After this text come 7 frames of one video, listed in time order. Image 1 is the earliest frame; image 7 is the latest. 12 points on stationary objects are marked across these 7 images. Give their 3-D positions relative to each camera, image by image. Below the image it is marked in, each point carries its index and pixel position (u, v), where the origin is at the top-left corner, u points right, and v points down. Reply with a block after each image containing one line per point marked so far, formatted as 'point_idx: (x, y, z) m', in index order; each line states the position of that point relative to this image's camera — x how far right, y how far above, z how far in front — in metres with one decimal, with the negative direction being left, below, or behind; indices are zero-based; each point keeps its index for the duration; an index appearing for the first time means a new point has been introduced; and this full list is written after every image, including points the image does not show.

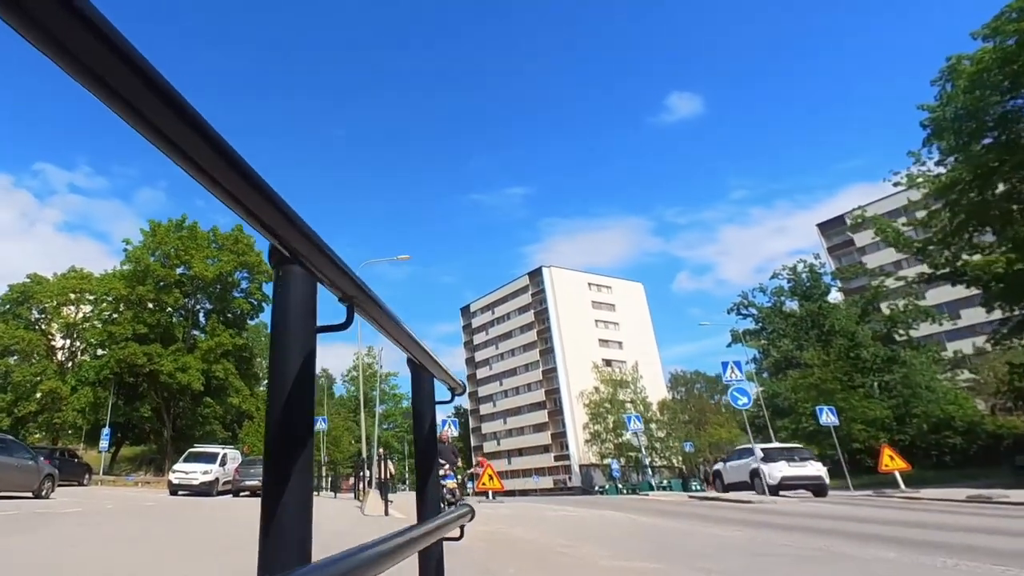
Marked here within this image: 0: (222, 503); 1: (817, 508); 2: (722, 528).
0: (-8.3, -6.2, +18.2) m
1: (+8.8, -6.4, +18.5) m
2: (+4.7, -5.3, +14.2) m
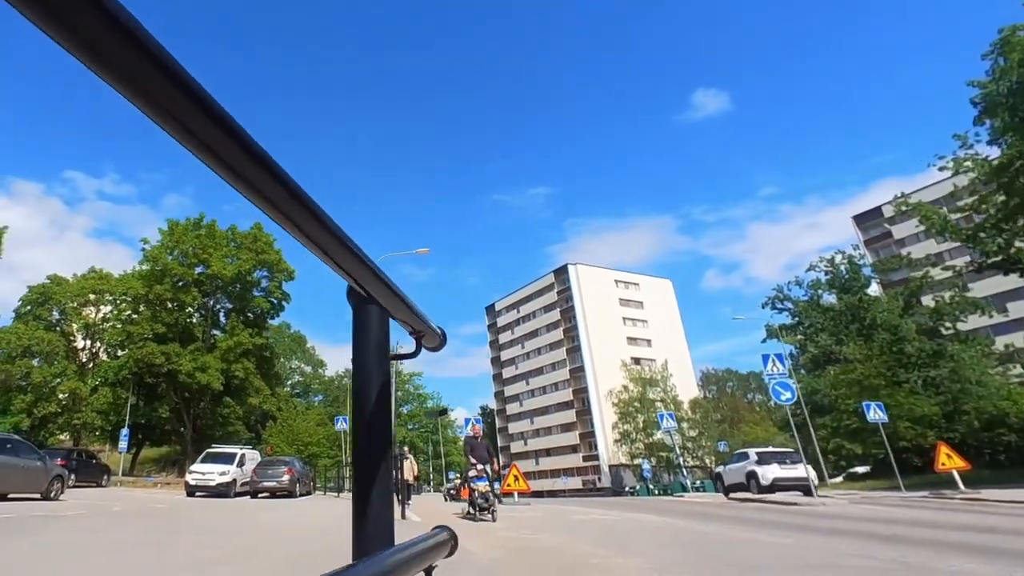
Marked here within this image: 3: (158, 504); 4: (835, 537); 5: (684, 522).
0: (-7.6, -6.0, +17.5) m
1: (+9.5, -6.0, +17.0) m
2: (+5.2, -5.0, +12.9) m
3: (-9.4, -5.7, +16.8) m
4: (+6.2, -4.8, +12.2) m
5: (+3.9, -5.3, +14.4) m
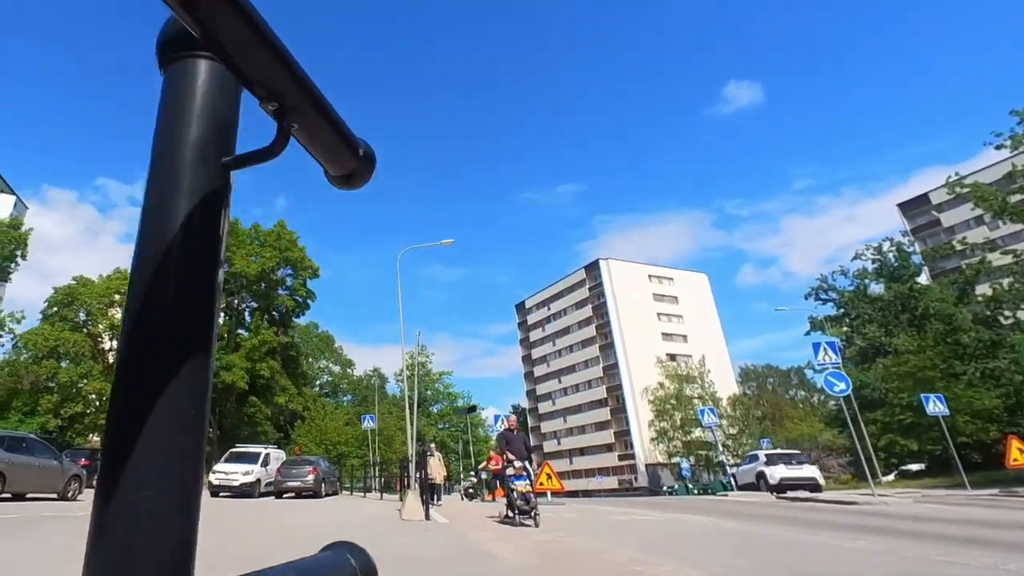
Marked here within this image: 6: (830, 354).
0: (-6.7, -5.7, +16.7) m
1: (+10.3, -5.4, +15.5) m
2: (+5.8, -4.5, +11.6) m
3: (-8.6, -5.5, +16.2) m
4: (+6.8, -4.3, +10.8) m
5: (+4.6, -4.8, +13.1) m
6: (+9.1, -1.9, +18.4) m
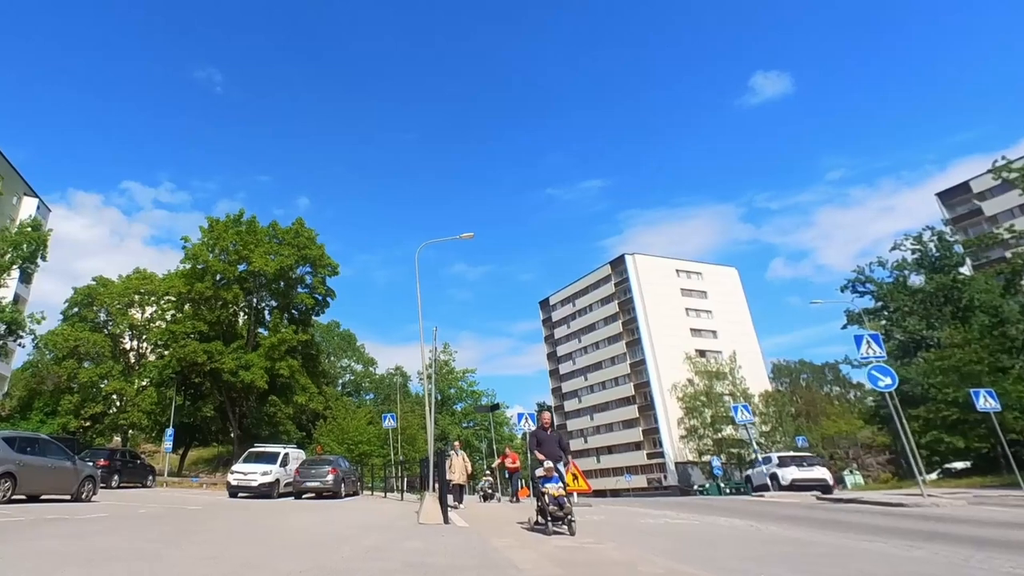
0: (-6.1, -5.6, +16.2) m
1: (+10.8, -5.1, +14.3) m
2: (+6.2, -4.2, +10.6) m
3: (-8.0, -5.4, +15.7) m
4: (+7.1, -4.0, +9.8) m
5: (+5.0, -4.5, +12.1) m
6: (+9.7, -1.6, +17.3) m
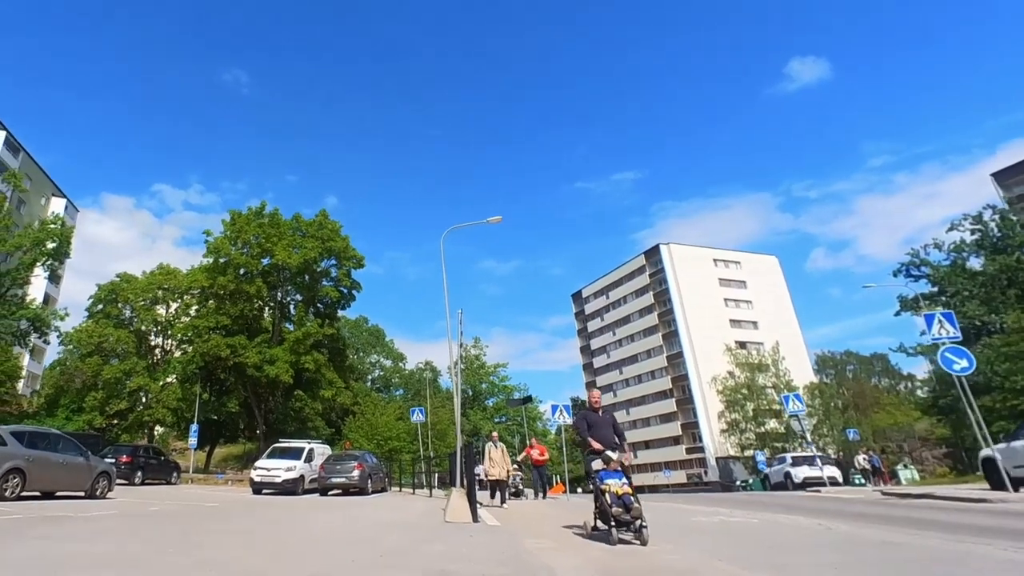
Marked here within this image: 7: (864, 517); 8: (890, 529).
0: (-5.3, -5.2, +15.3) m
1: (+11.5, -4.4, +12.5) m
2: (+6.7, -3.6, +9.0) m
3: (-7.2, -5.0, +14.9) m
4: (+7.6, -3.4, +8.2) m
5: (+5.6, -4.0, +10.7) m
6: (+10.5, -0.9, +15.6) m
7: (+7.0, -4.5, +12.7) m
8: (+6.2, -3.9, +10.5) m
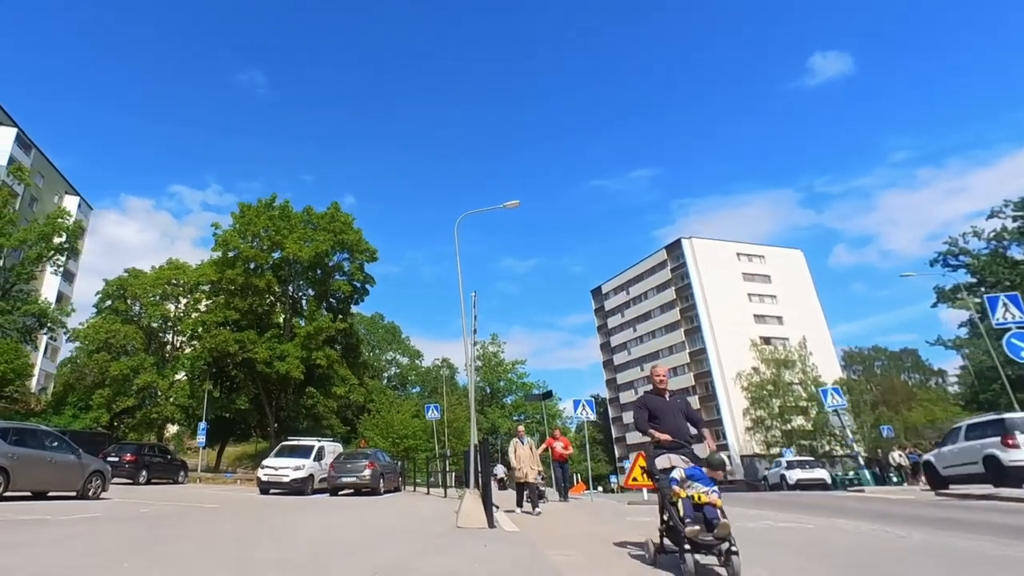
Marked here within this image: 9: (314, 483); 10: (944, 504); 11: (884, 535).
0: (-4.8, -4.9, +14.4) m
1: (+11.9, -4.0, +11.1) m
2: (+7.0, -3.2, +7.8) m
3: (-6.7, -4.8, +14.1) m
4: (+7.8, -3.0, +6.9) m
5: (+5.9, -3.6, +9.4) m
6: (+10.9, -0.5, +14.2) m
7: (+7.4, -4.1, +11.4) m
8: (+6.4, -3.6, +9.3) m
9: (-6.0, -6.0, +19.5) m
10: (+9.4, -4.8, +13.9) m
11: (+5.3, -3.6, +9.4) m
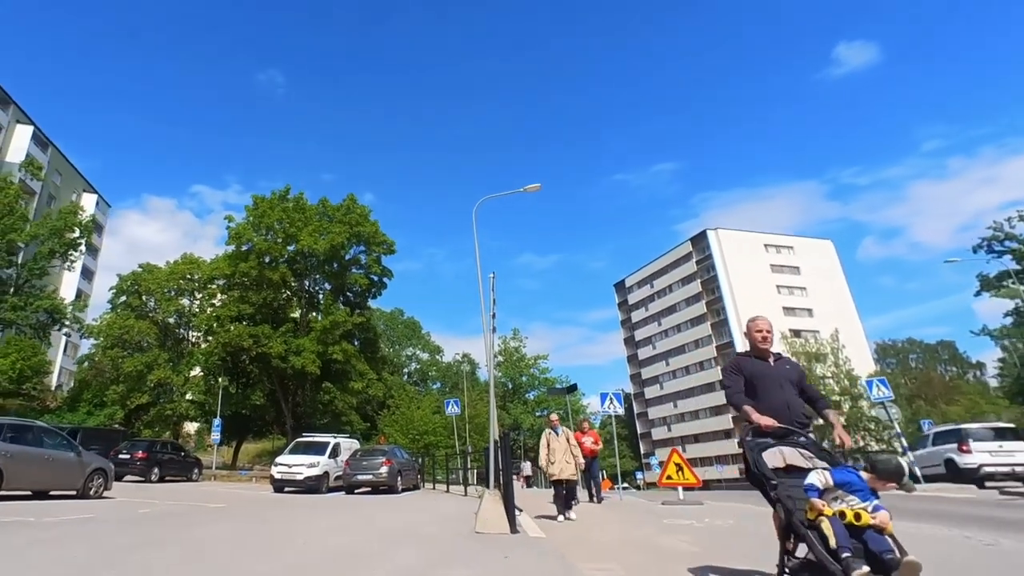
0: (-4.3, -4.6, +13.6) m
1: (+12.3, -3.5, +9.8) m
2: (+7.2, -2.9, +6.6) m
3: (-6.2, -4.5, +13.4) m
4: (+8.0, -2.6, +5.8) m
5: (+6.2, -3.2, +8.3) m
6: (+11.4, -0.1, +12.9) m
7: (+7.7, -3.7, +10.2) m
8: (+6.8, -3.2, +8.1) m
9: (-5.4, -5.7, +18.8) m
10: (+9.9, -4.3, +12.7) m
11: (+5.6, -3.2, +8.3) m
